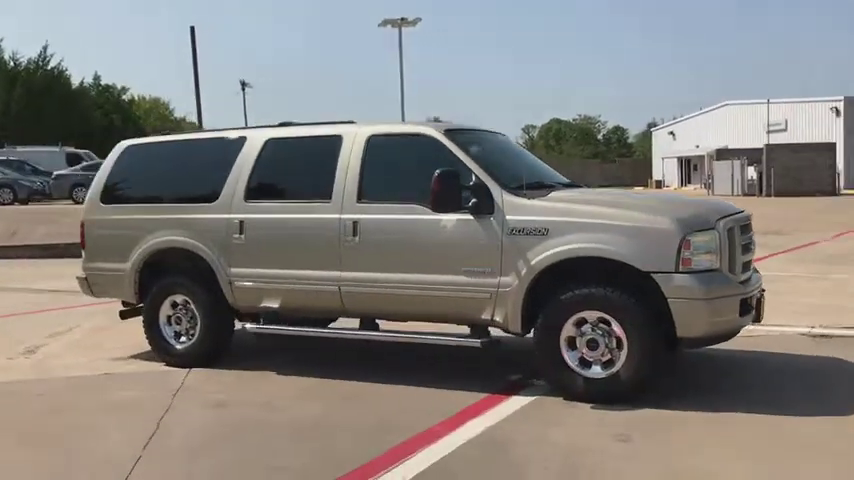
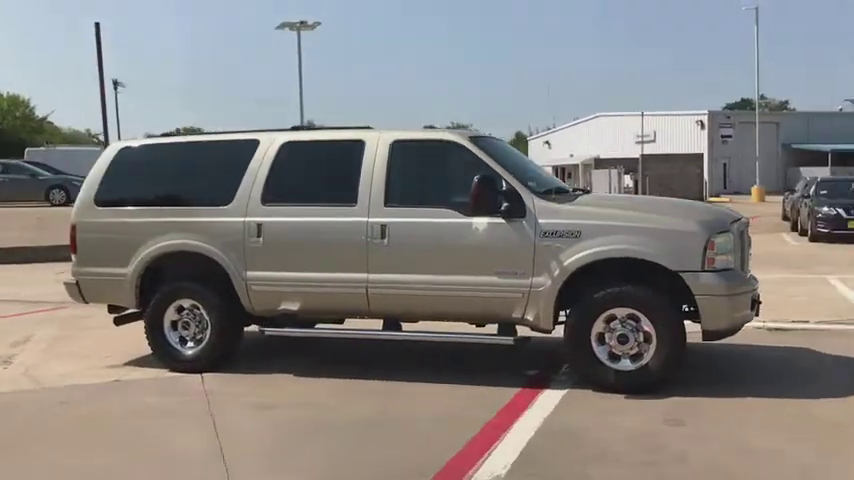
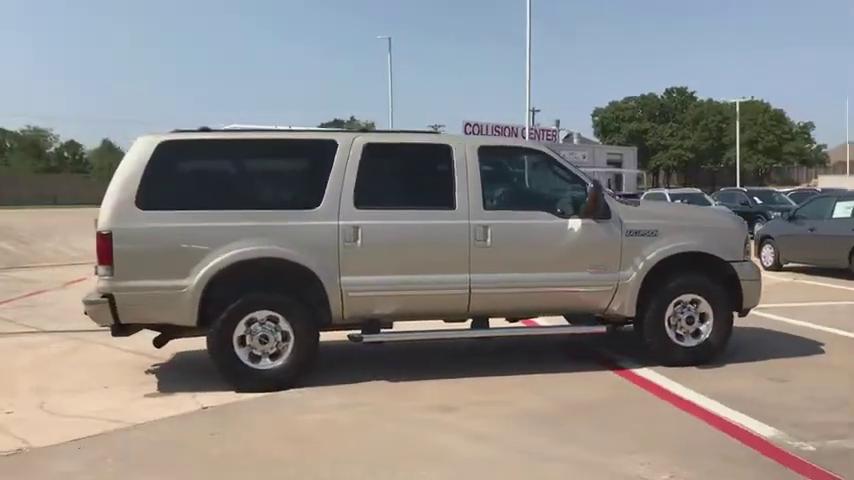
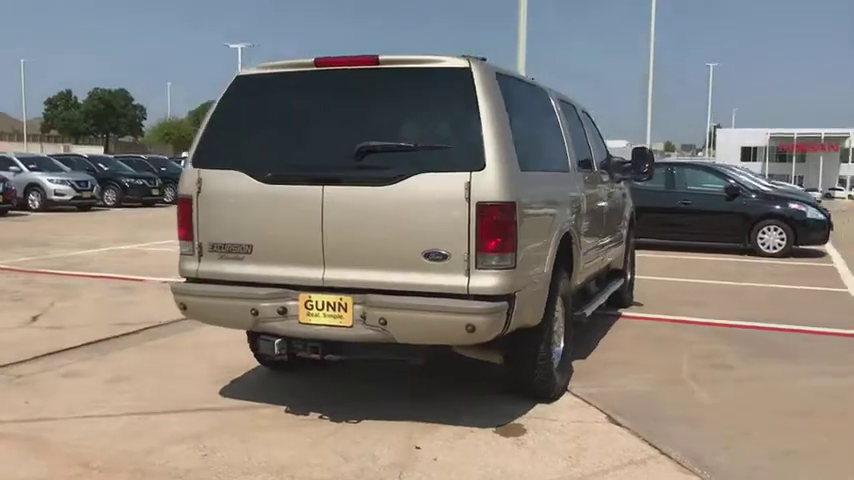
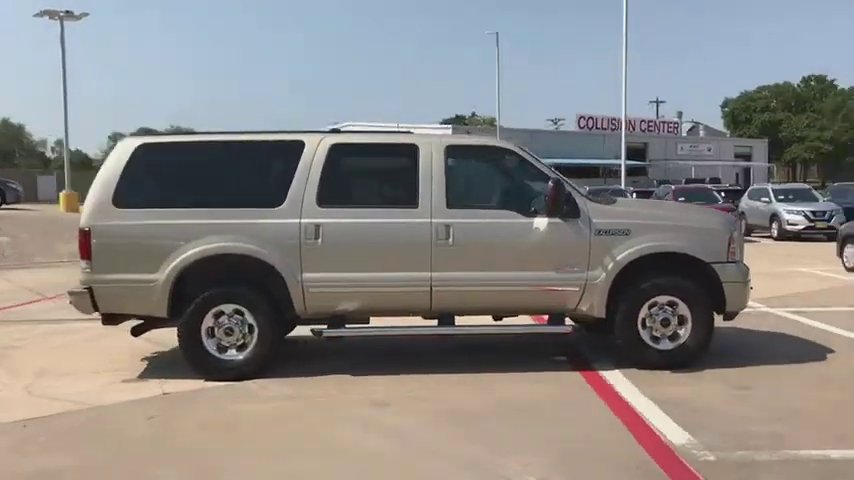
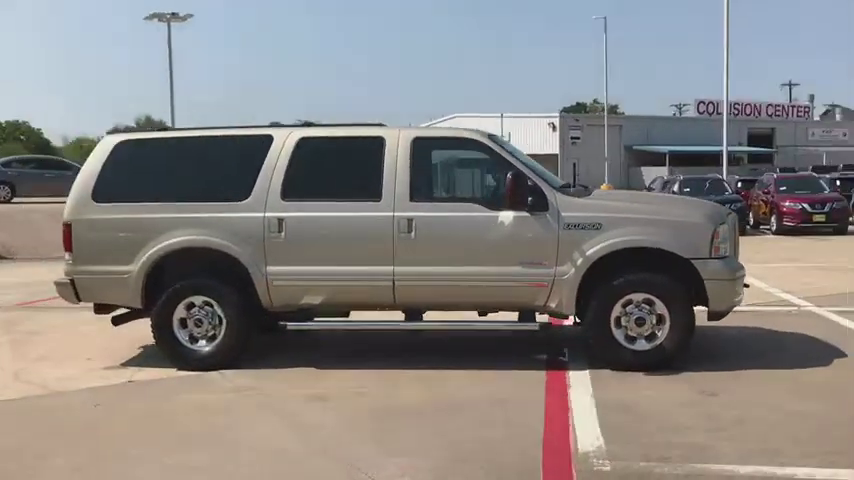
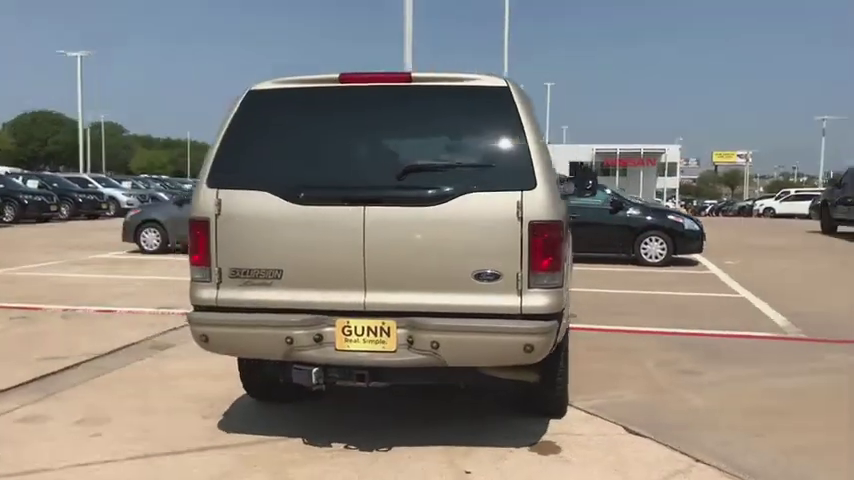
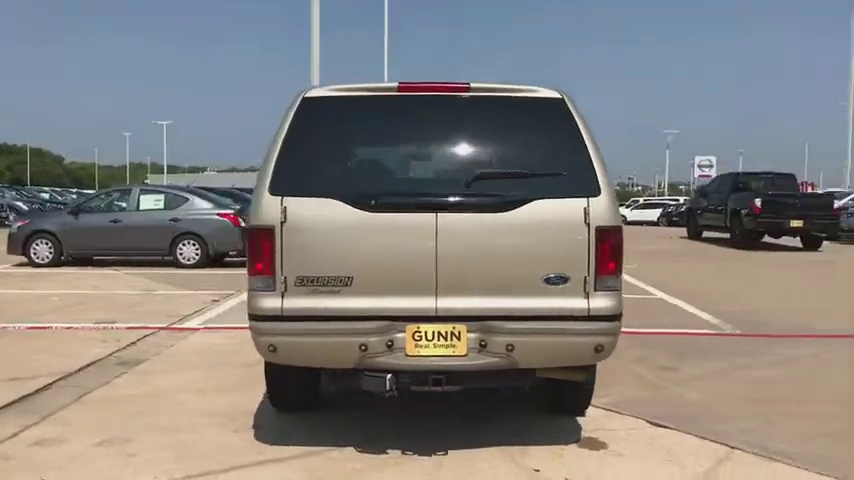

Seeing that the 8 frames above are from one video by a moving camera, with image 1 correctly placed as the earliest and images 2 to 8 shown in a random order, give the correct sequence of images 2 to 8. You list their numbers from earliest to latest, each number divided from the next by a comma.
2, 6, 5, 3, 4, 7, 8
